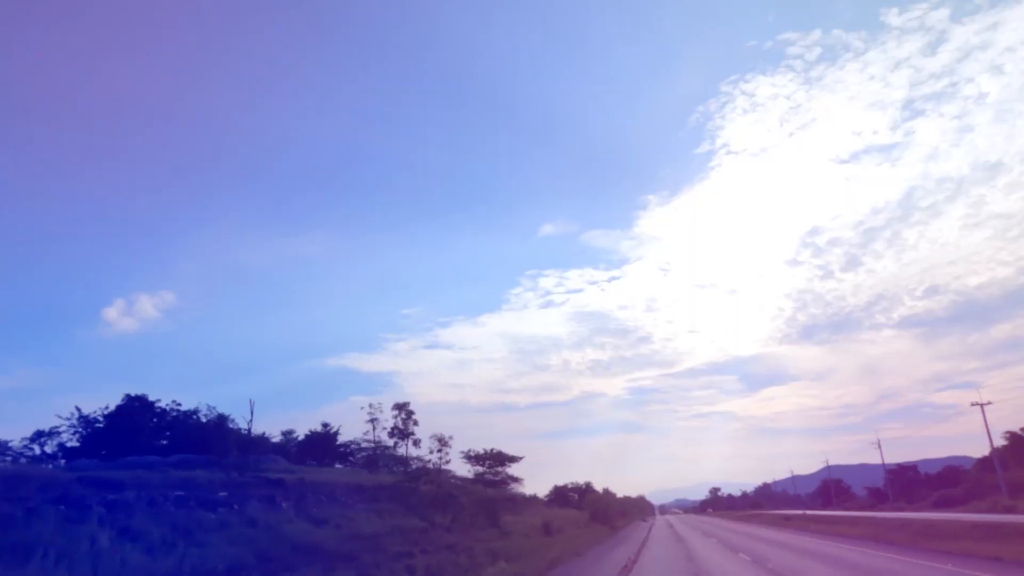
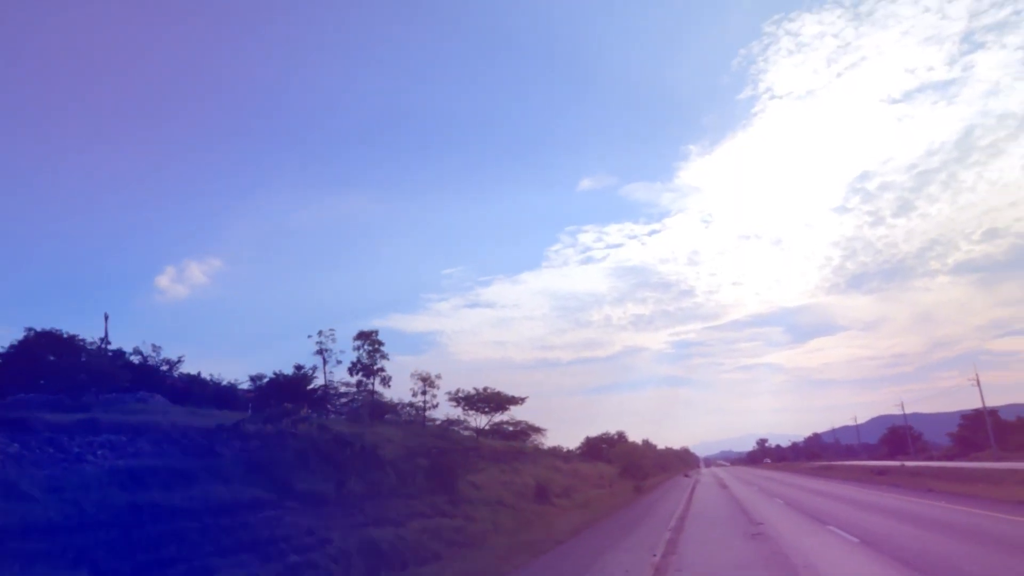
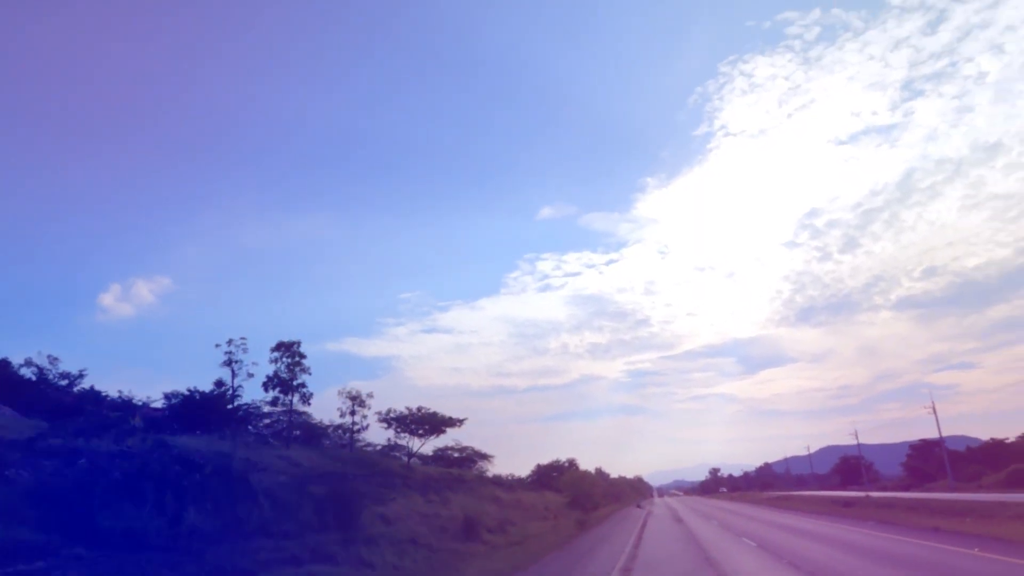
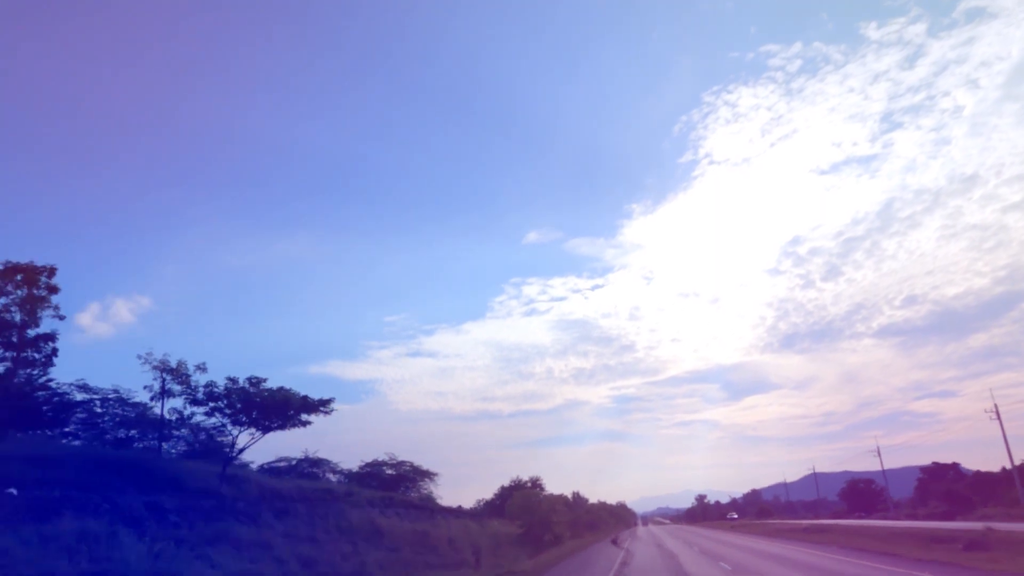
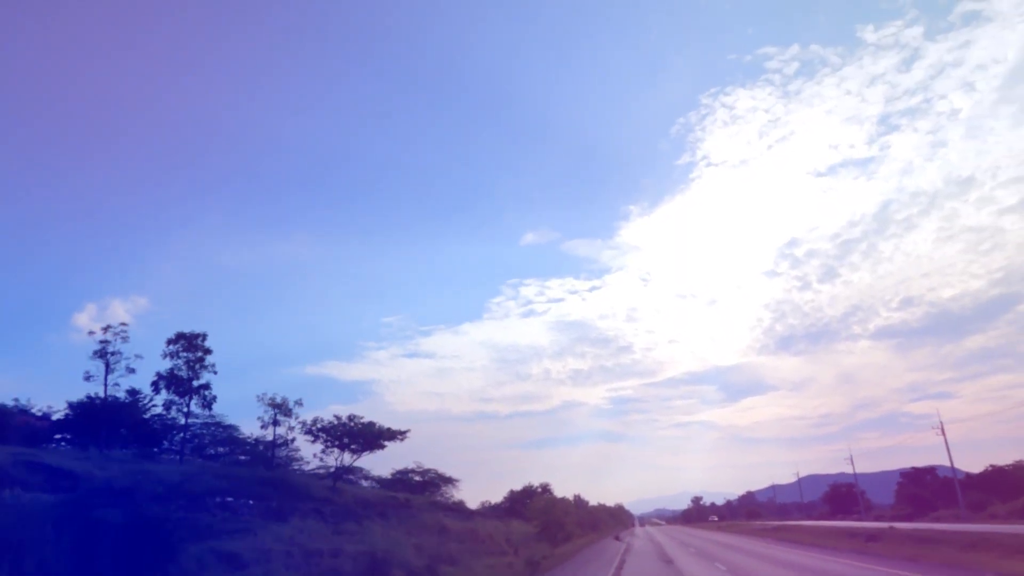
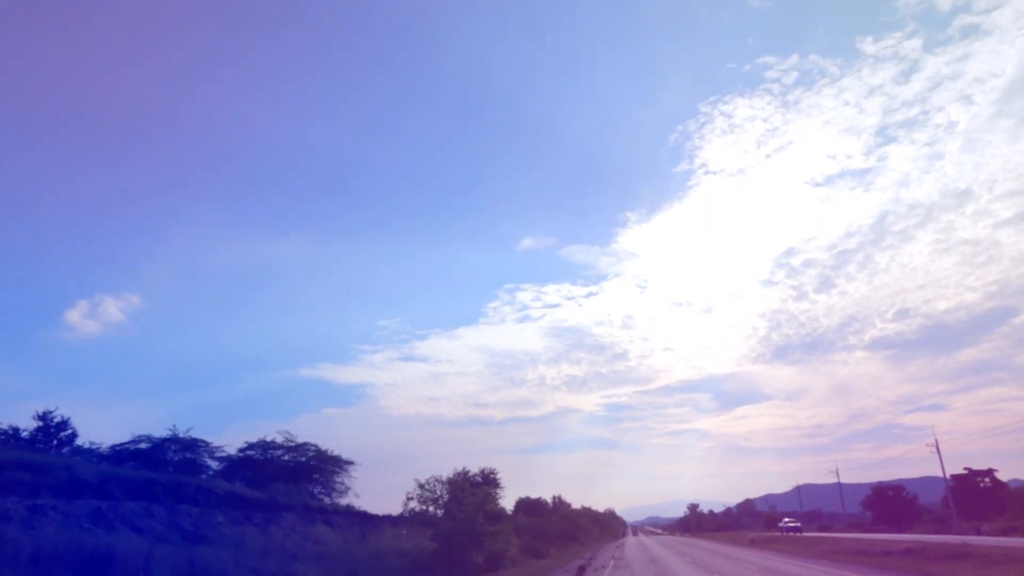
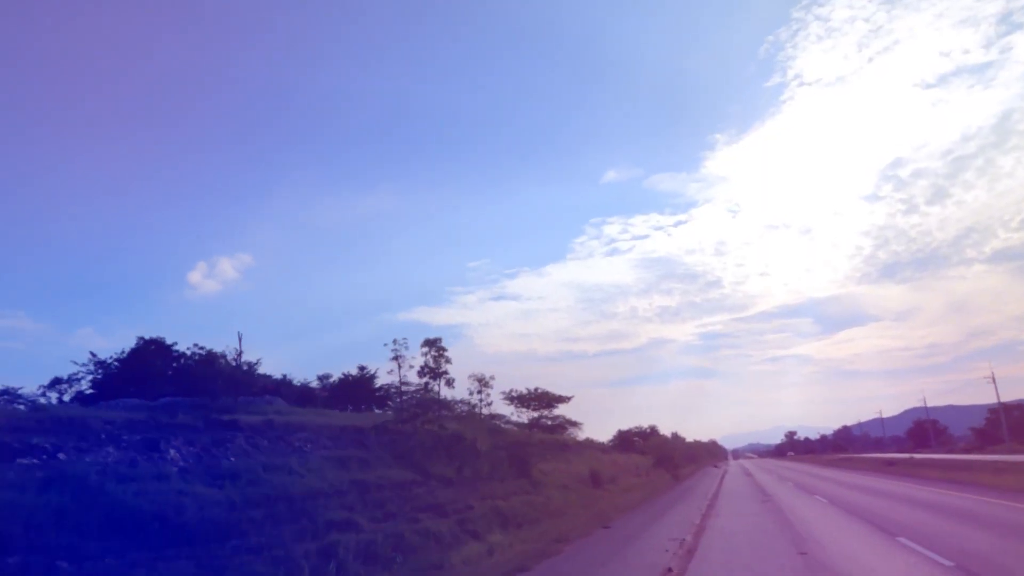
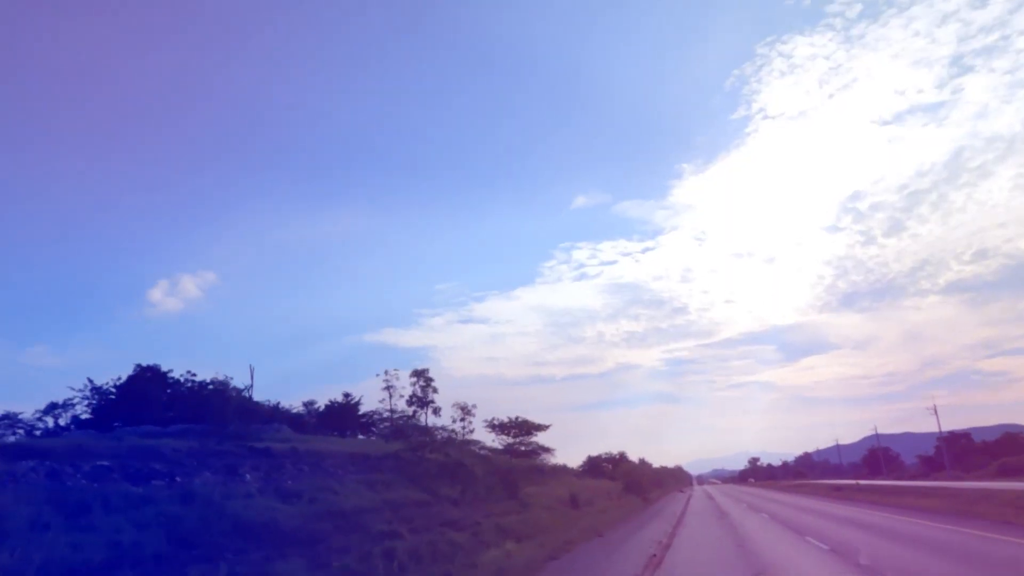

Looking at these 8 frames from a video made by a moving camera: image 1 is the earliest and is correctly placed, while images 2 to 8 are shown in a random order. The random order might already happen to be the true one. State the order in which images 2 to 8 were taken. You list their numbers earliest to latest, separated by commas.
8, 7, 2, 3, 5, 4, 6
